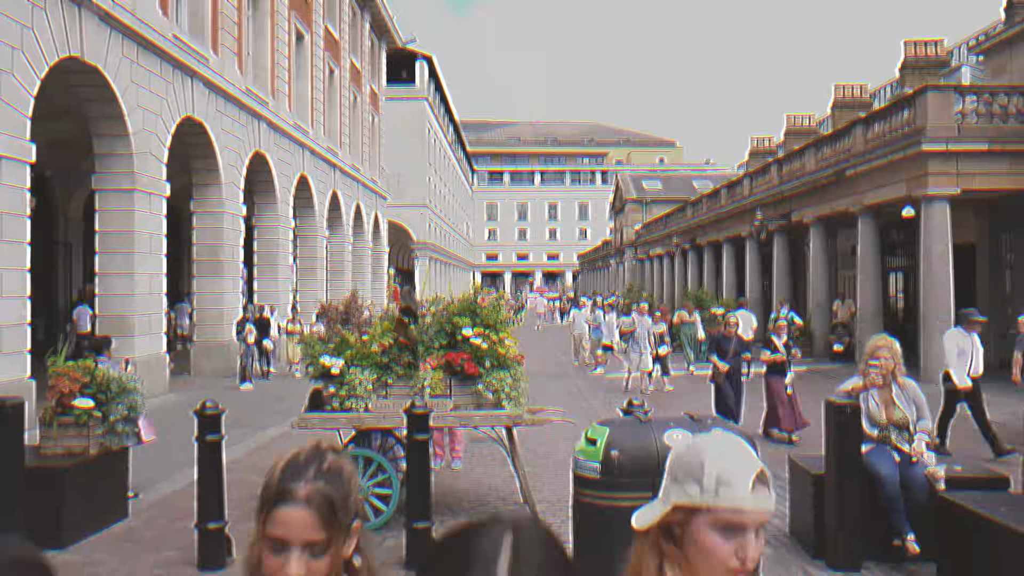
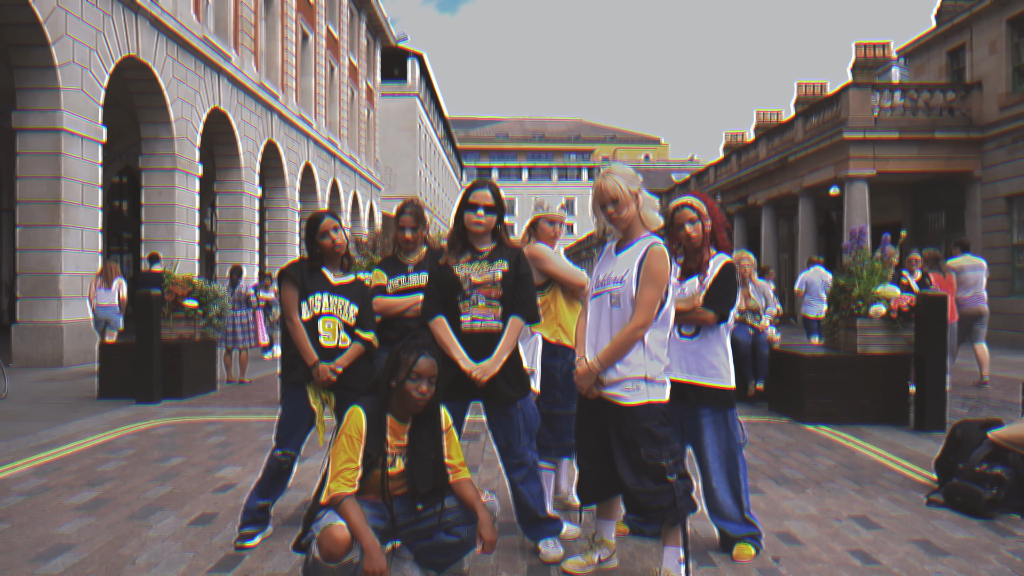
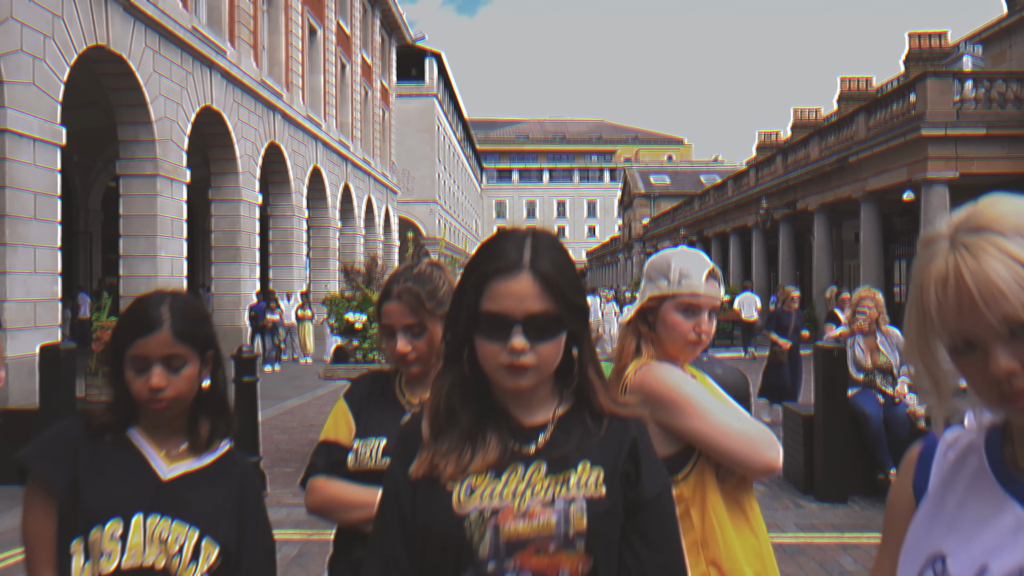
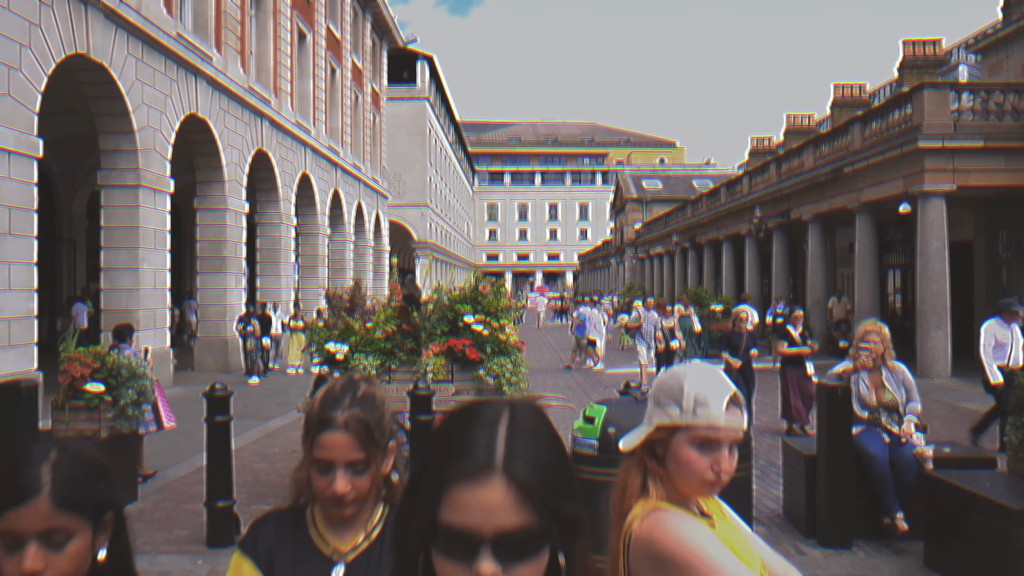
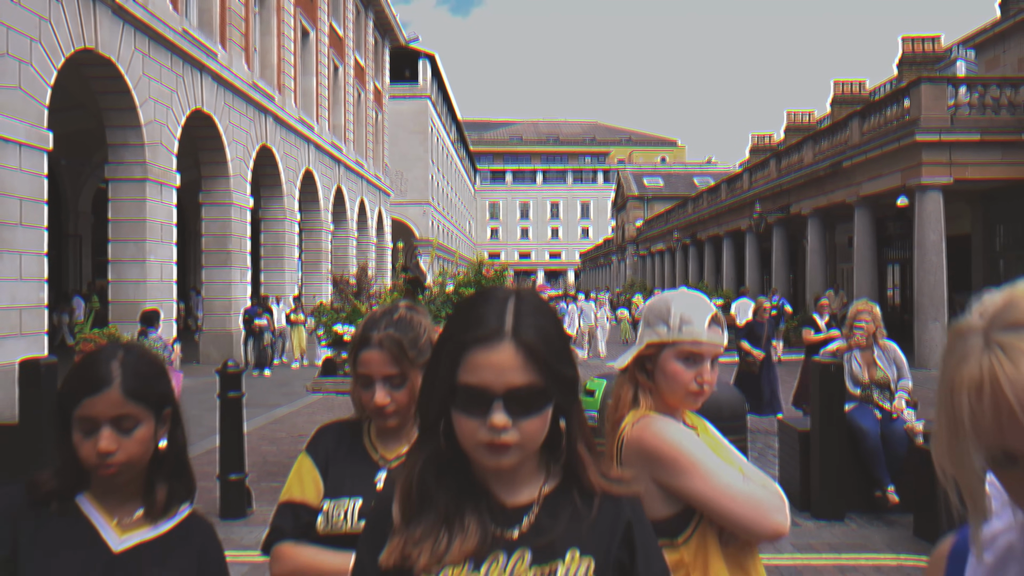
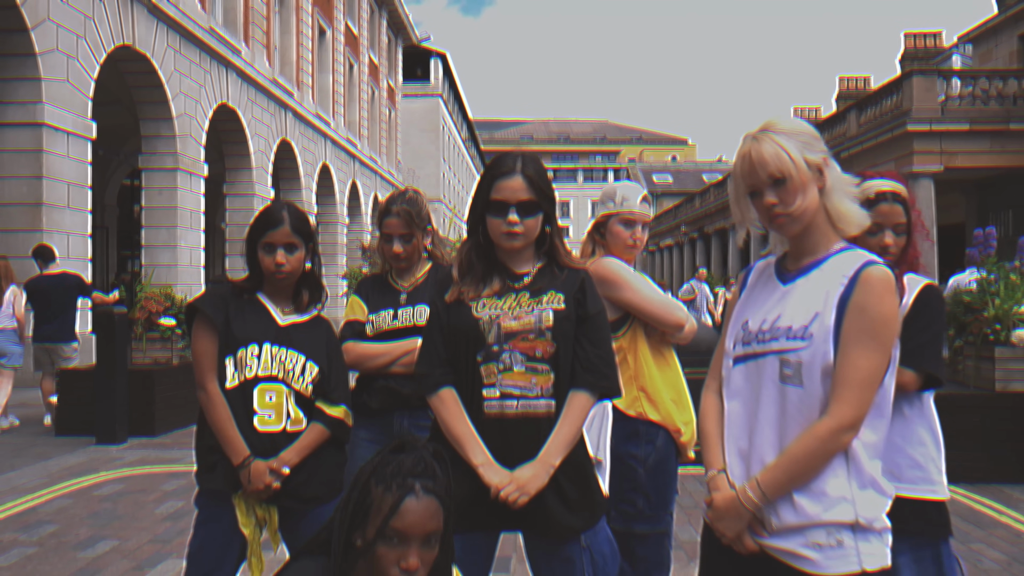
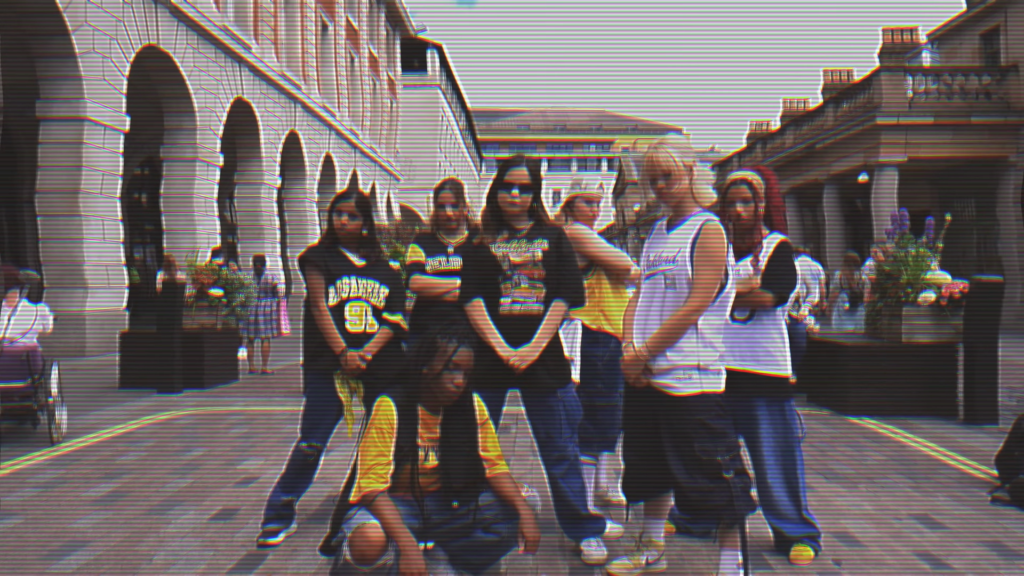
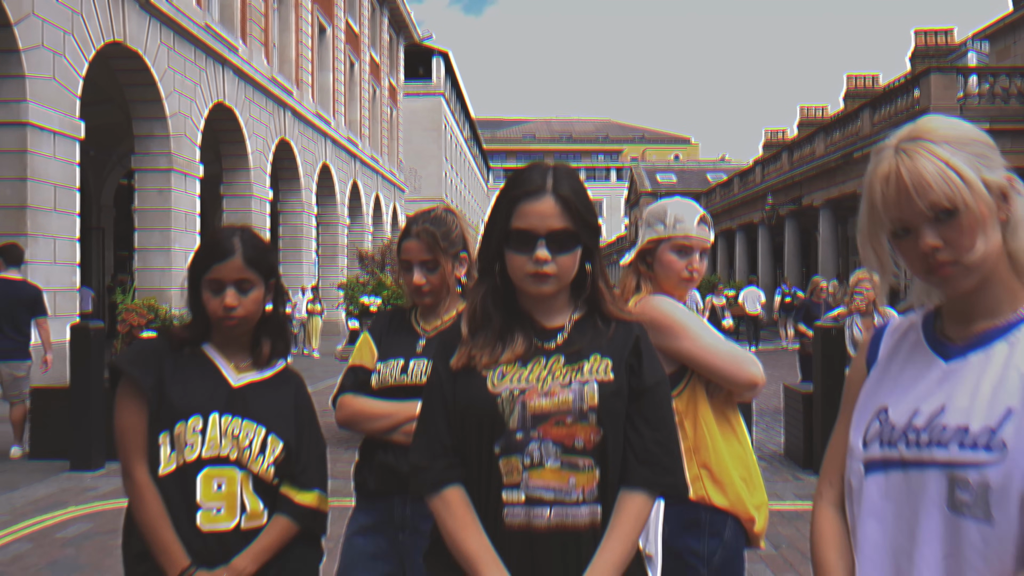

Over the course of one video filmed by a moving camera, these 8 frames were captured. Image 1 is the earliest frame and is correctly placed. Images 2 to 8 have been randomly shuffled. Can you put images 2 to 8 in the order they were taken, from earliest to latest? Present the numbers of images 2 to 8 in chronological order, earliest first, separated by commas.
4, 5, 3, 8, 6, 2, 7
